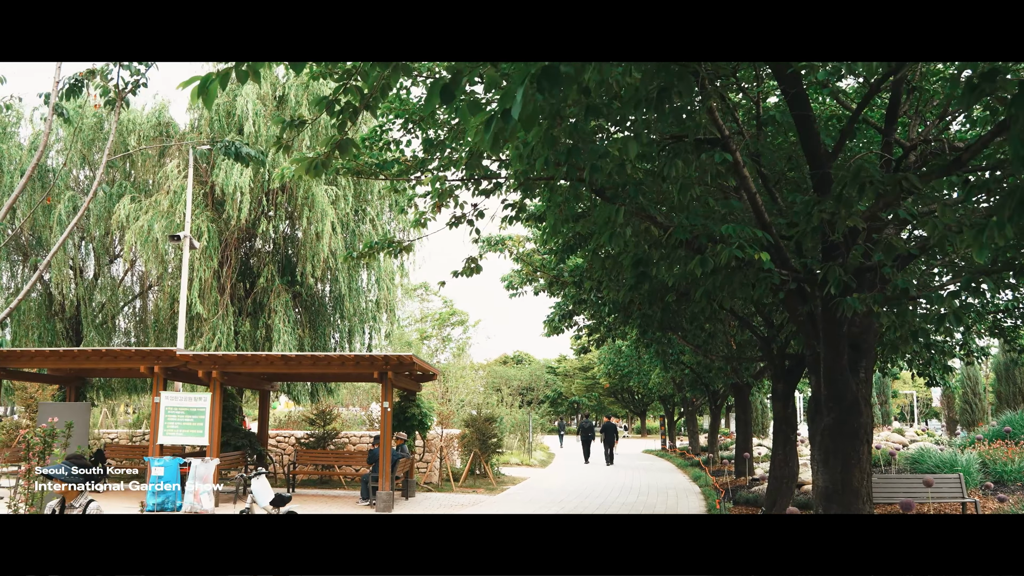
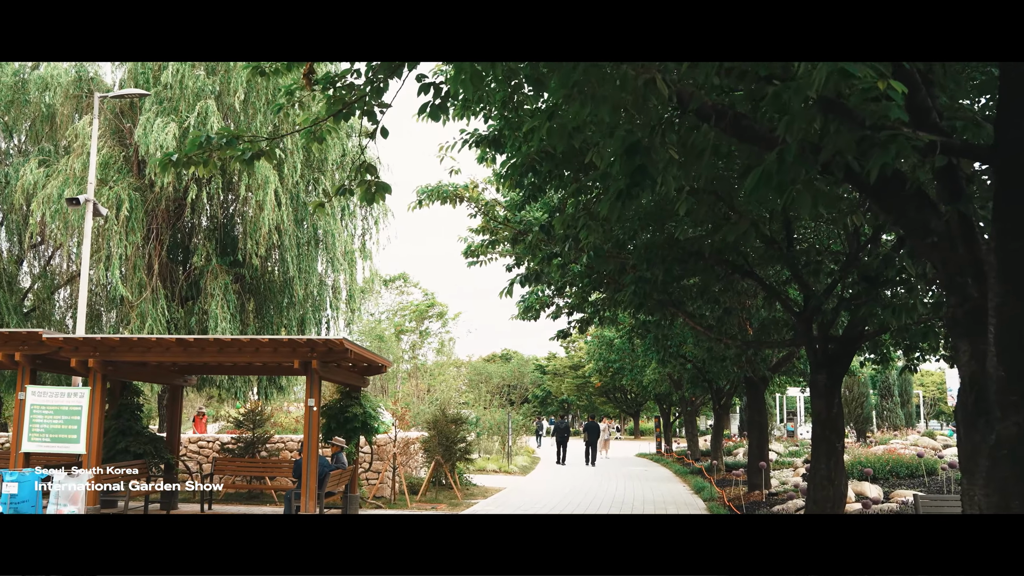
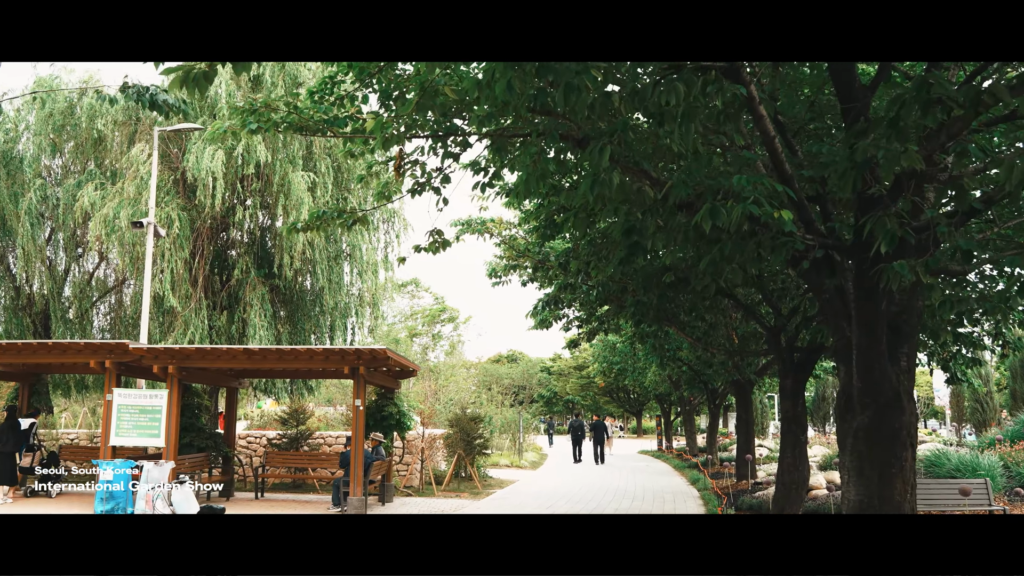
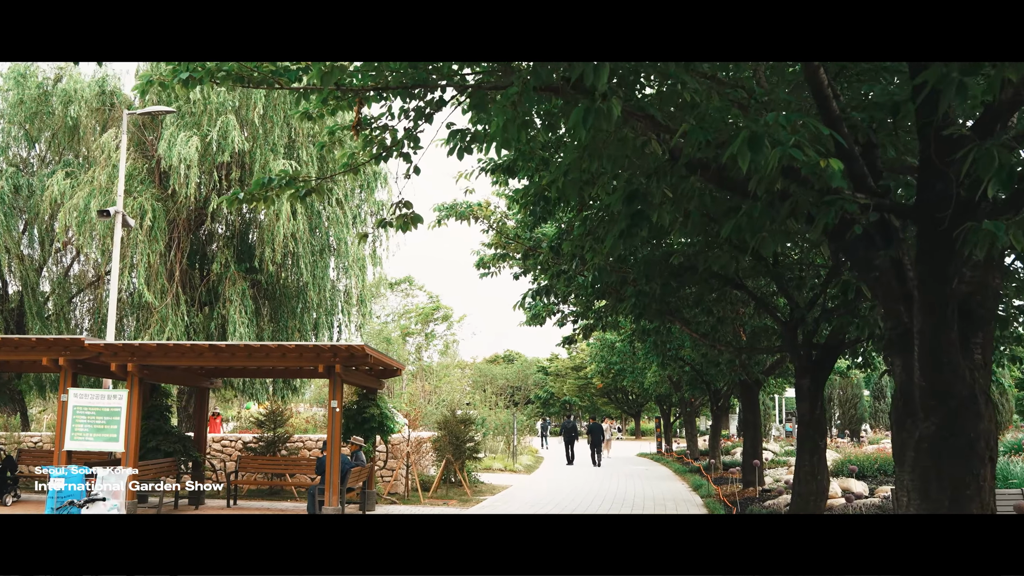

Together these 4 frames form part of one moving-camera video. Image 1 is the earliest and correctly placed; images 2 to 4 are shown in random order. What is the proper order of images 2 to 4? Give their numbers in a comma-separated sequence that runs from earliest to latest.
3, 4, 2
